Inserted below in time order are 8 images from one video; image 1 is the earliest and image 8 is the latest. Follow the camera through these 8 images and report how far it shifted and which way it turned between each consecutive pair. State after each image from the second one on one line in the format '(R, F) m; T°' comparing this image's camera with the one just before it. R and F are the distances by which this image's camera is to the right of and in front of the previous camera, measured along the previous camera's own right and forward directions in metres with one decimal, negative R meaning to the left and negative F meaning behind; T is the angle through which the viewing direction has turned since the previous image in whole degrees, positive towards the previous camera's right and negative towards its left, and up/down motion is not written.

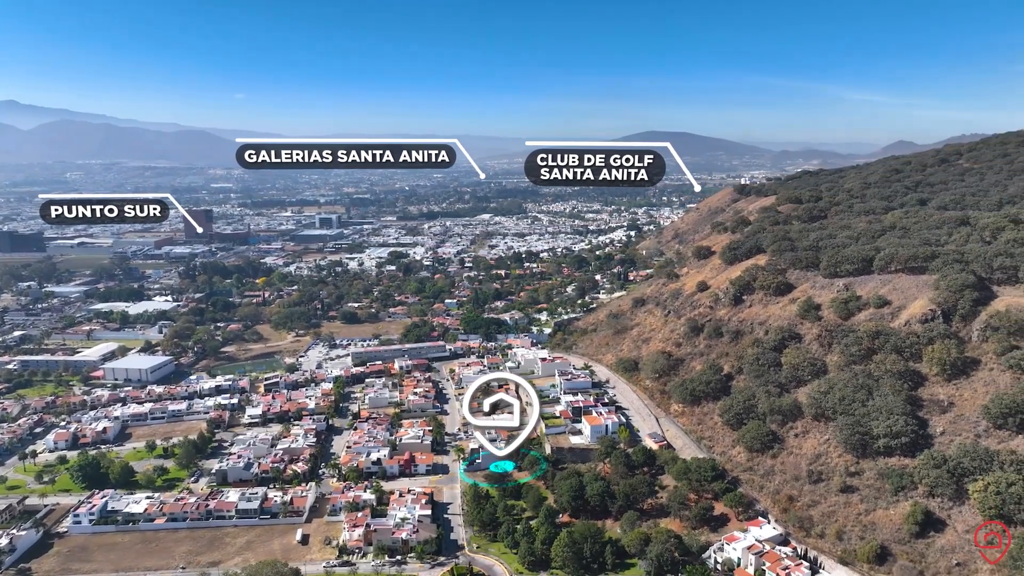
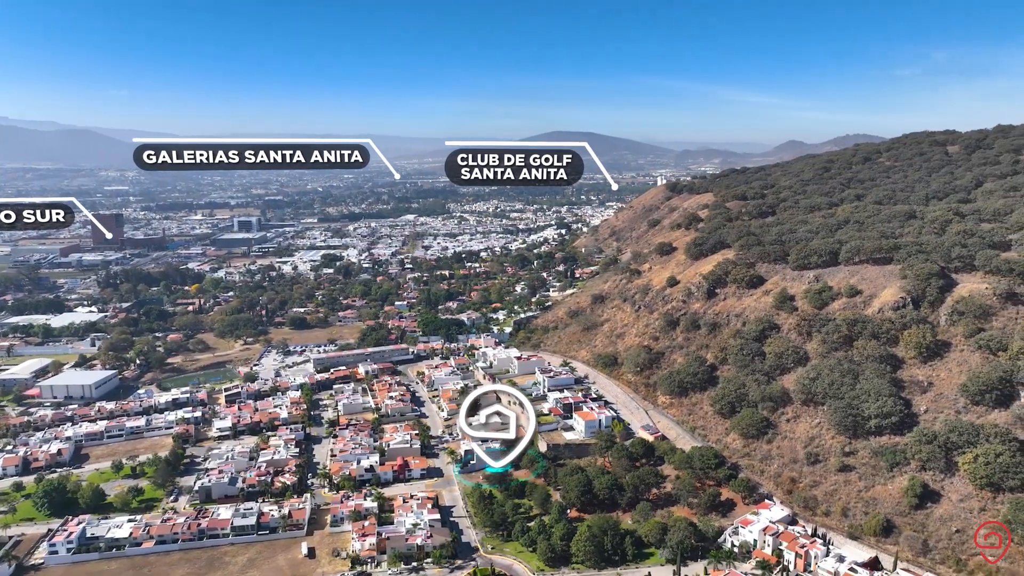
(-3.7, +0.2) m; +7°
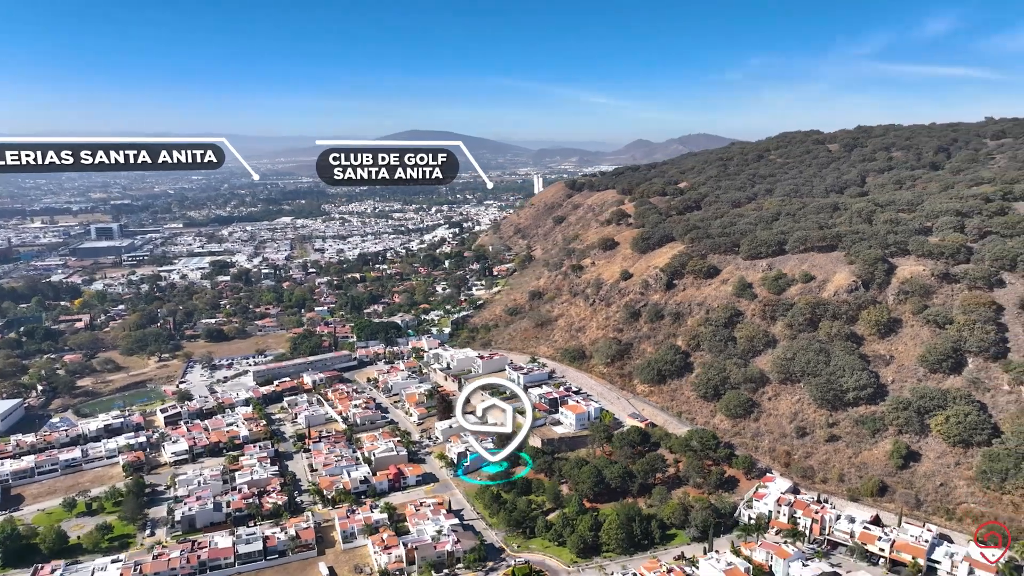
(-5.8, +0.5) m; +11°
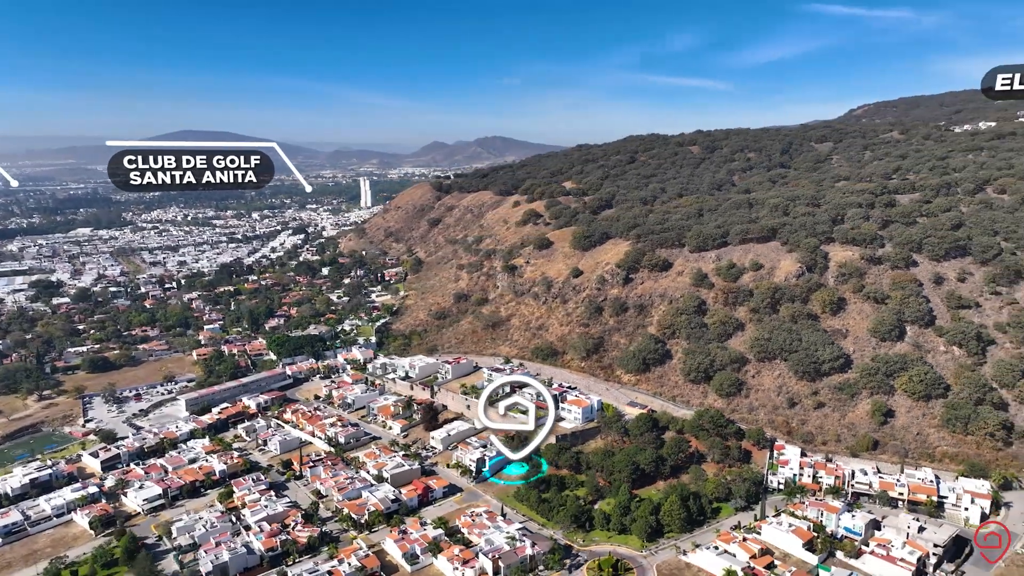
(-9.6, +1.3) m; +16°
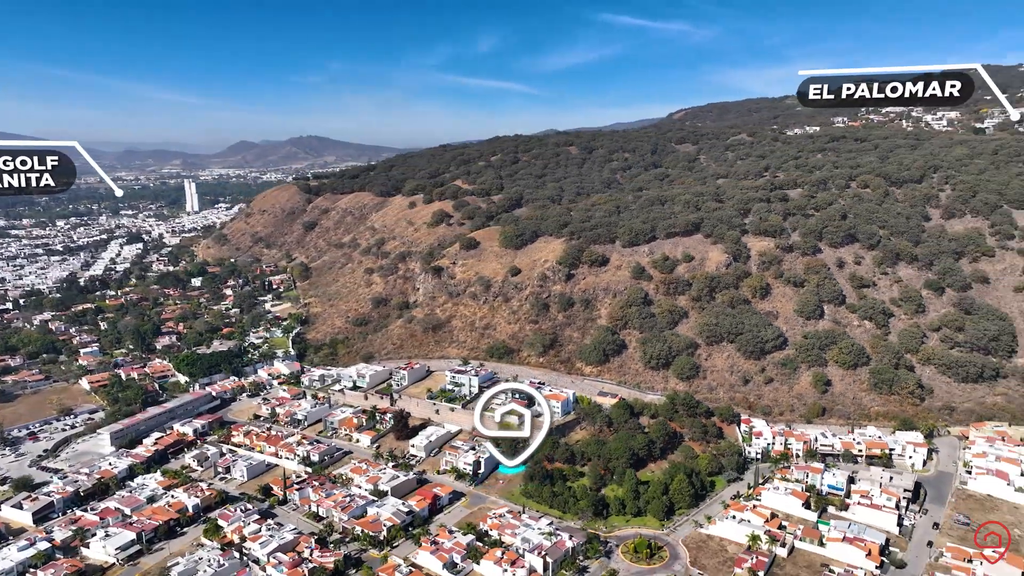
(-7.6, +0.8) m; +14°
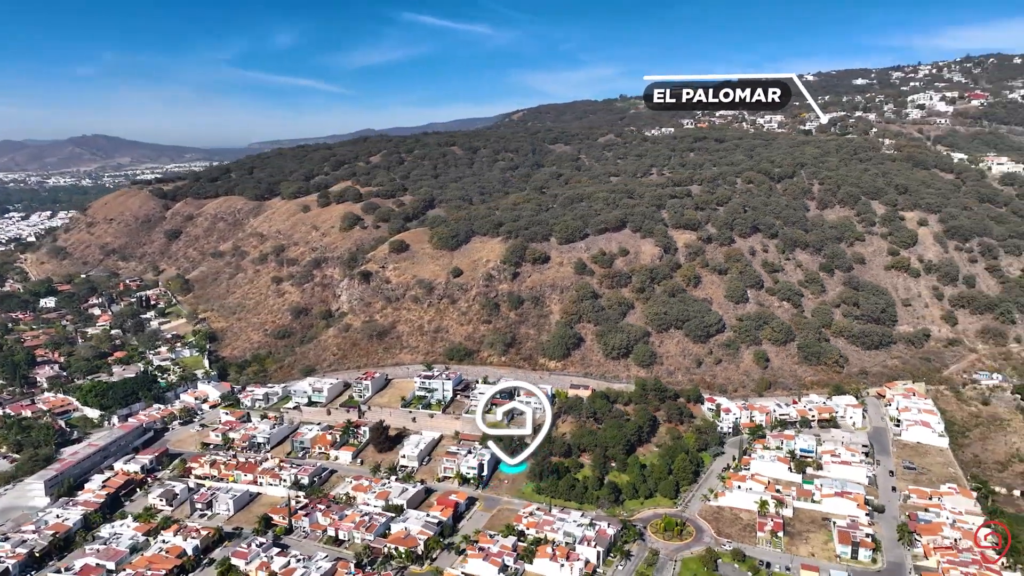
(-7.9, +0.9) m; +15°
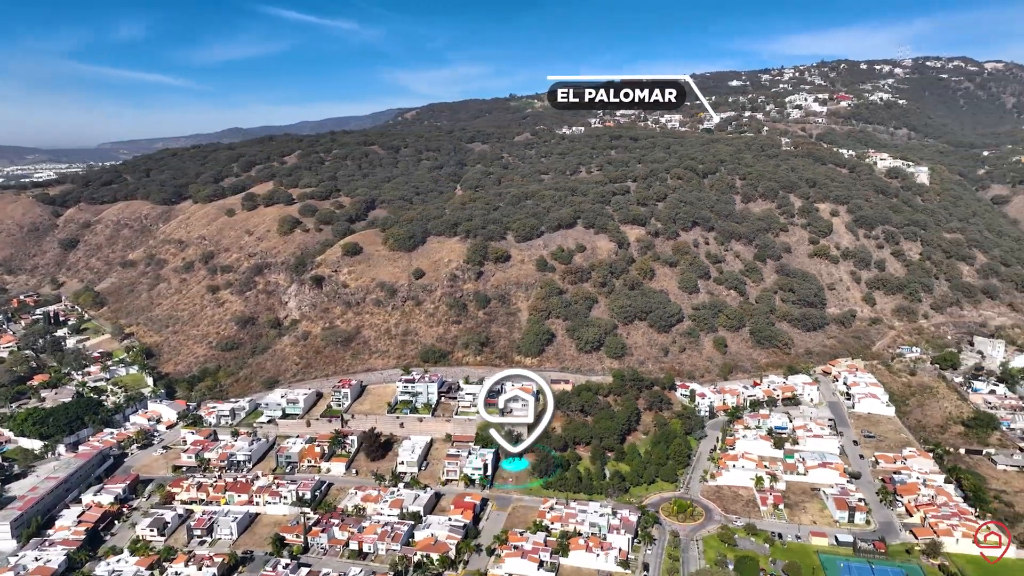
(-5.3, +0.3) m; +10°
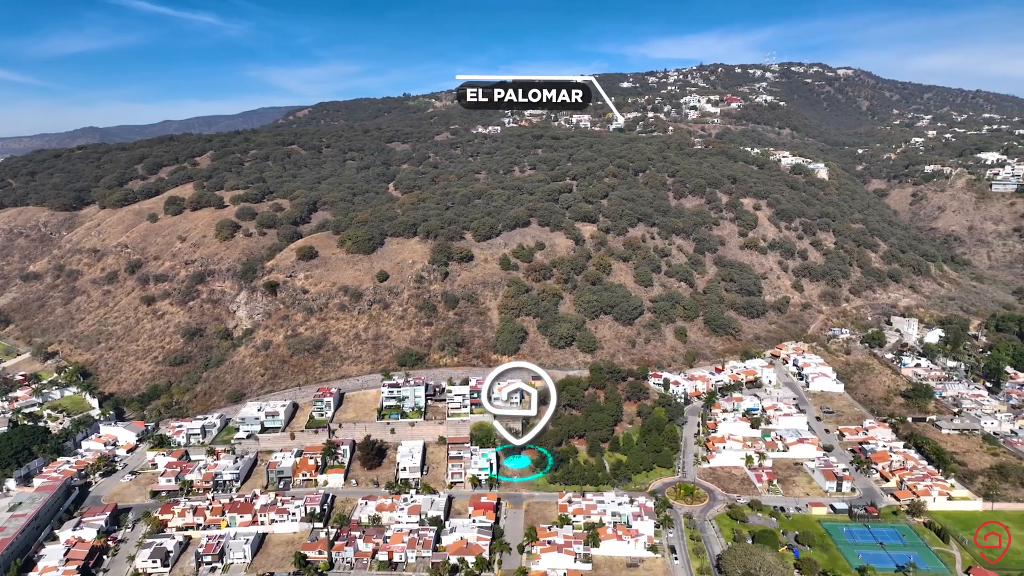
(-5.2, +0.3) m; +9°
